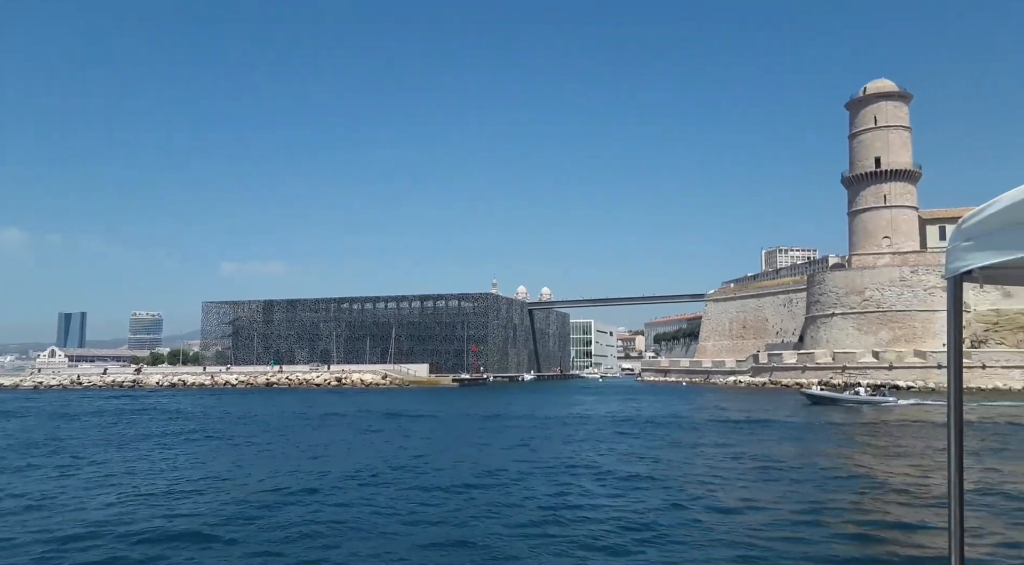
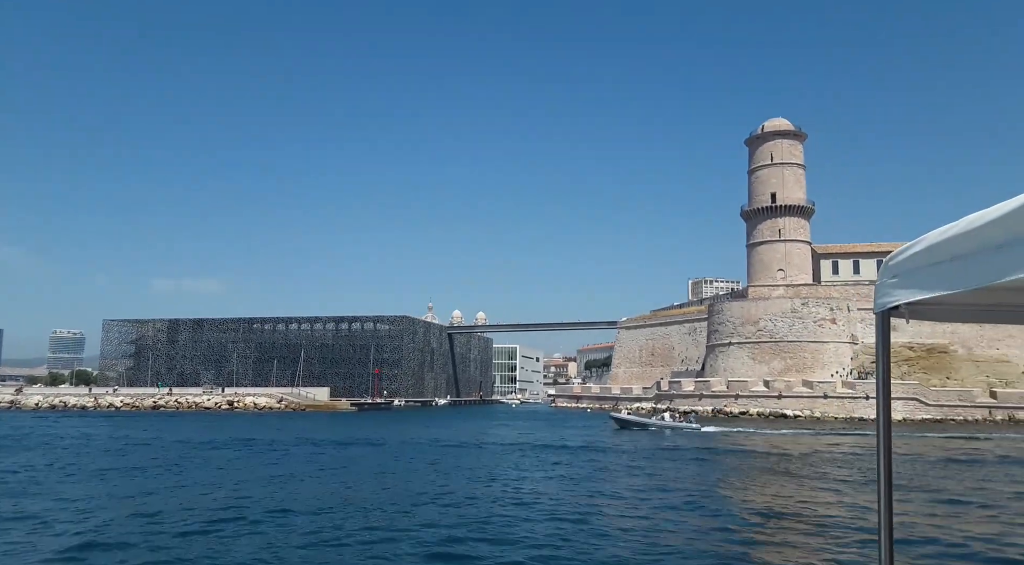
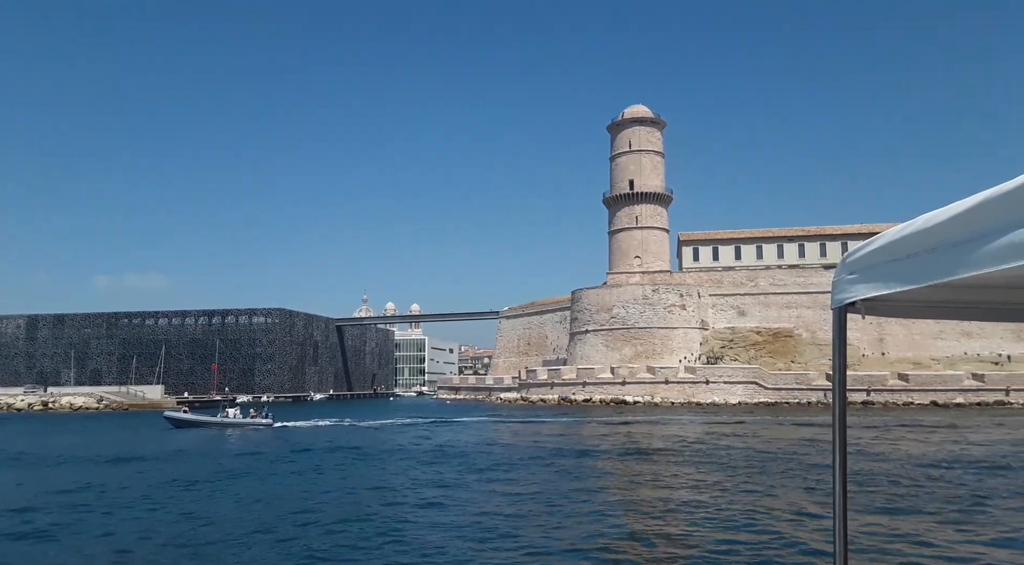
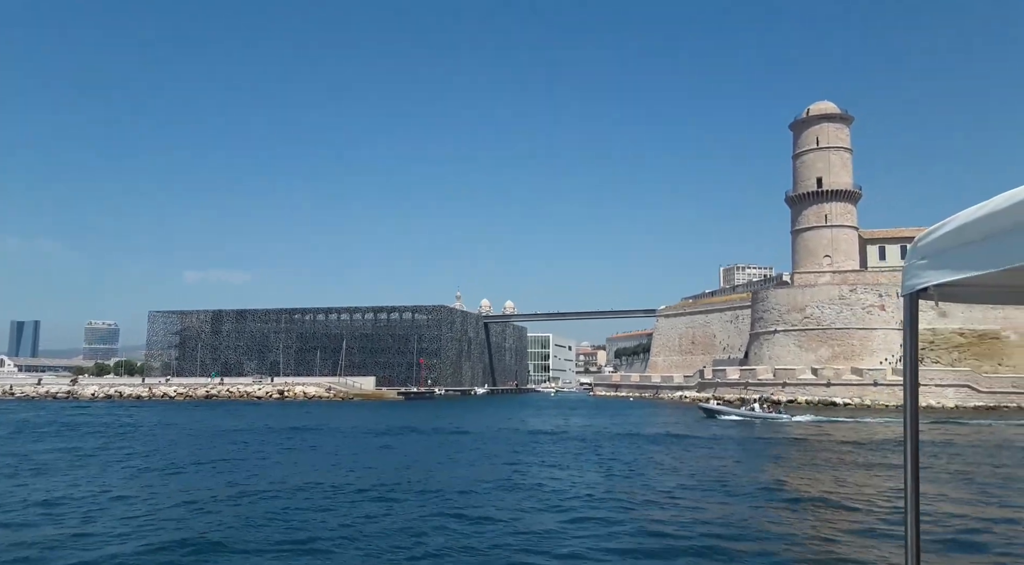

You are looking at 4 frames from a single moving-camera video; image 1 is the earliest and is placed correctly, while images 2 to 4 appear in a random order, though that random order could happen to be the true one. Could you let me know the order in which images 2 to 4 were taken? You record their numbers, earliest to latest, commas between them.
4, 2, 3
